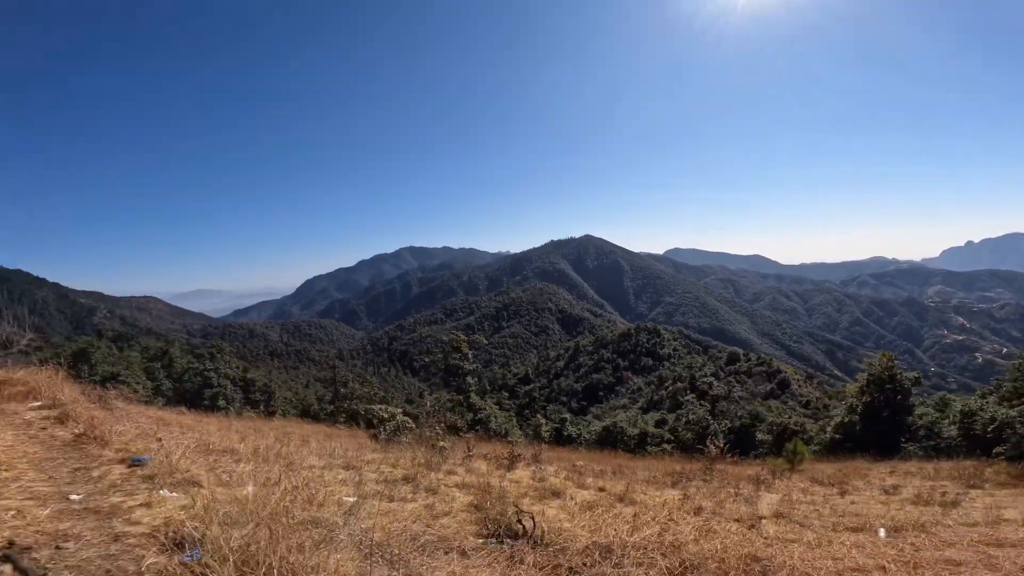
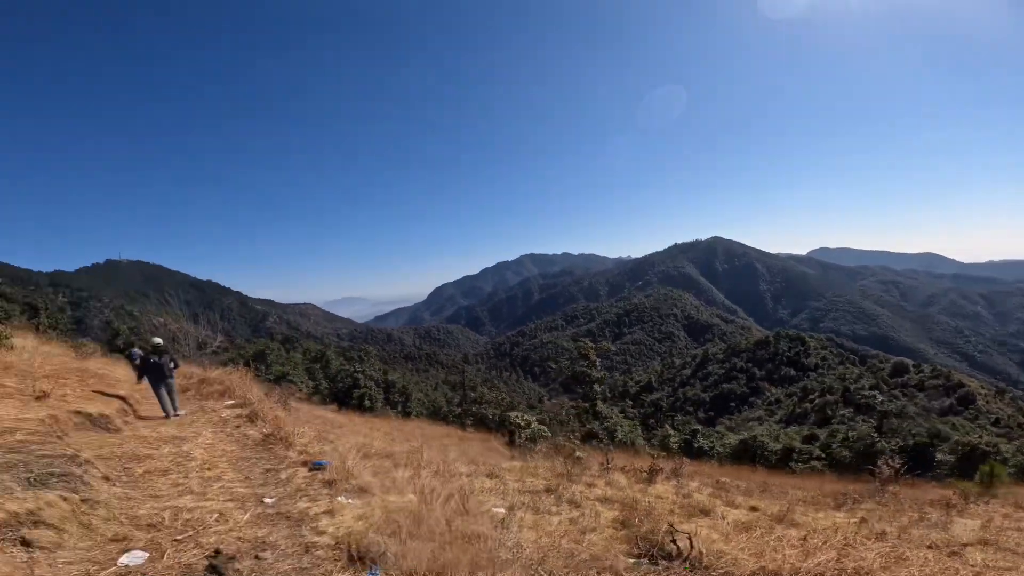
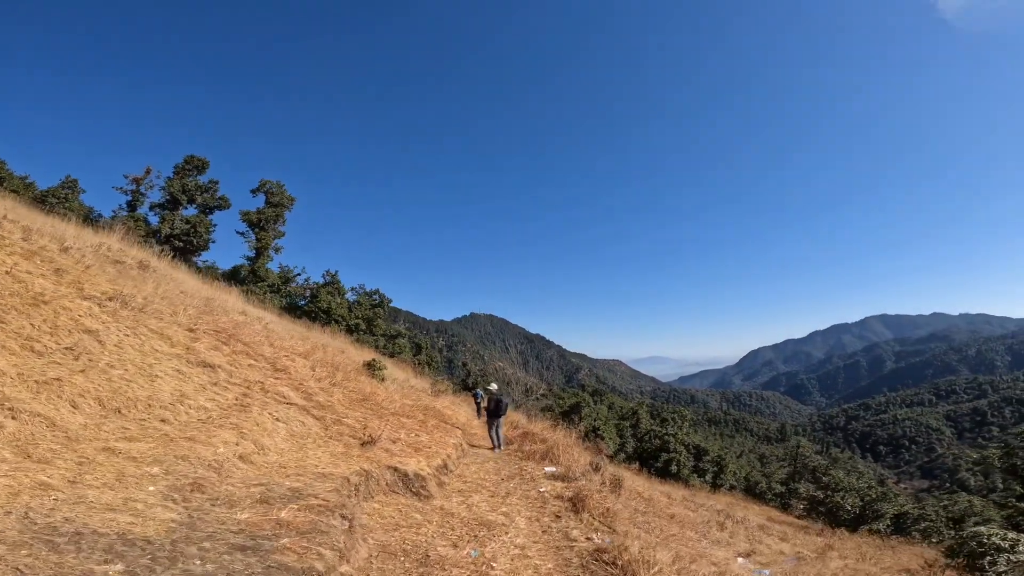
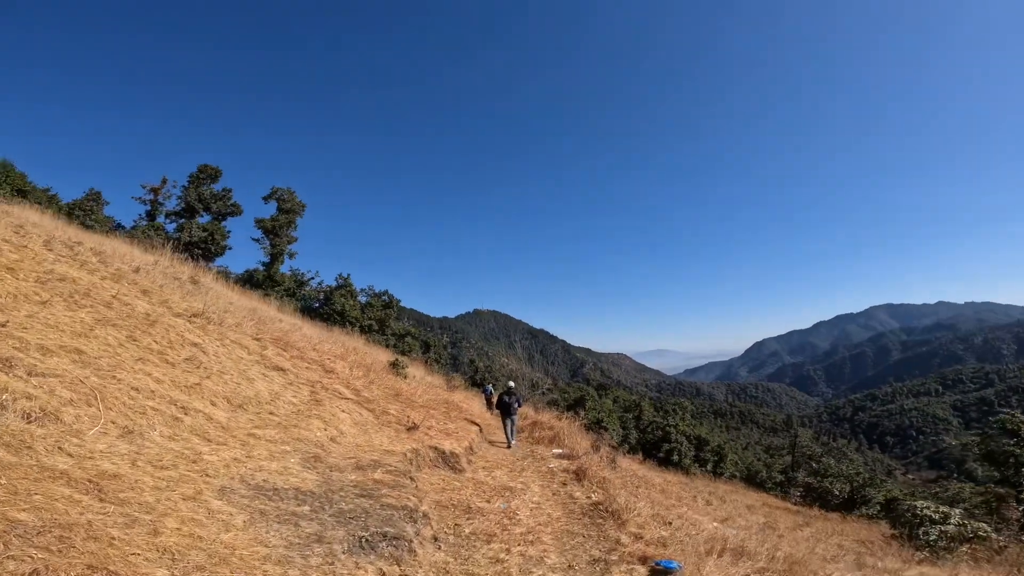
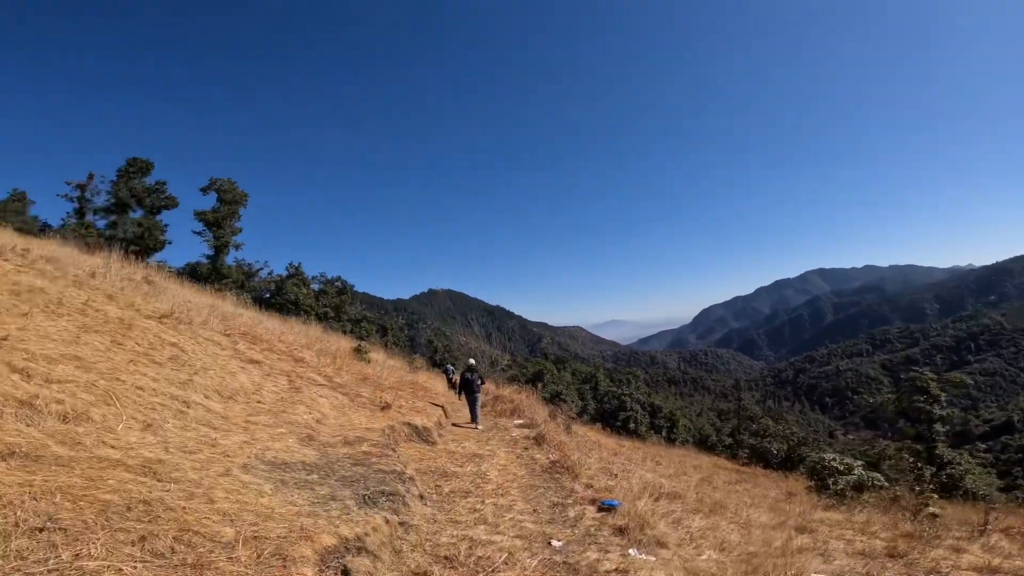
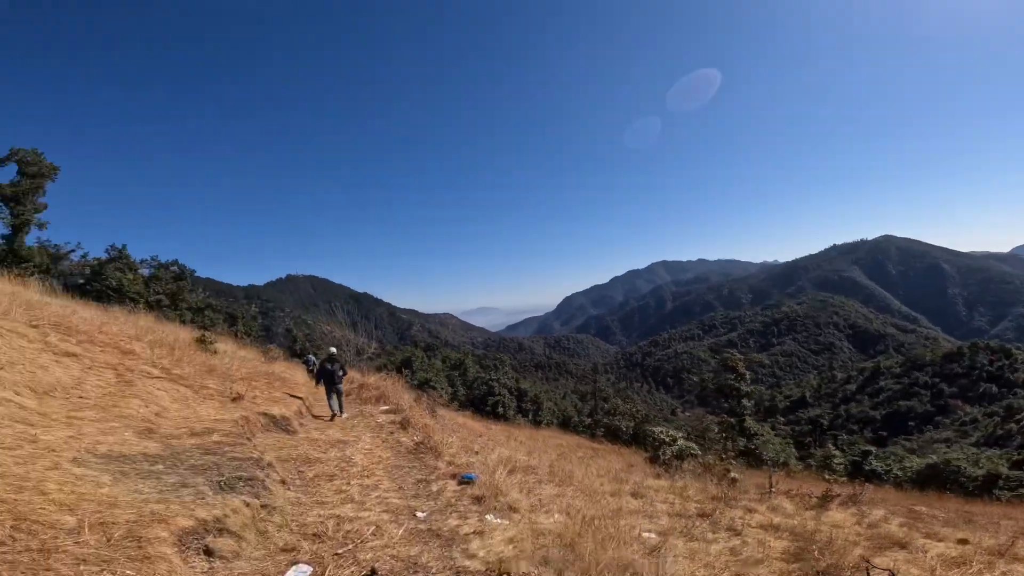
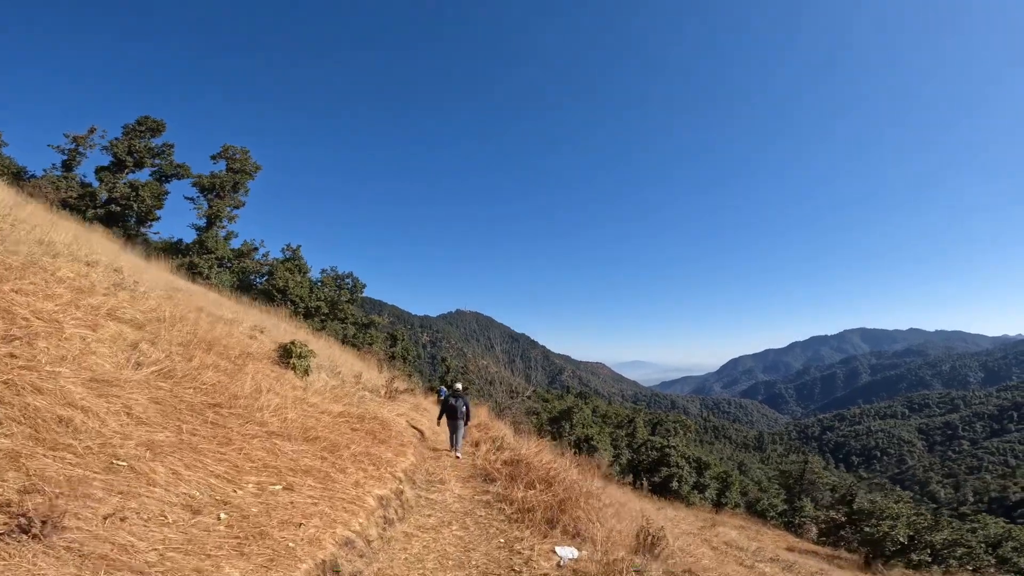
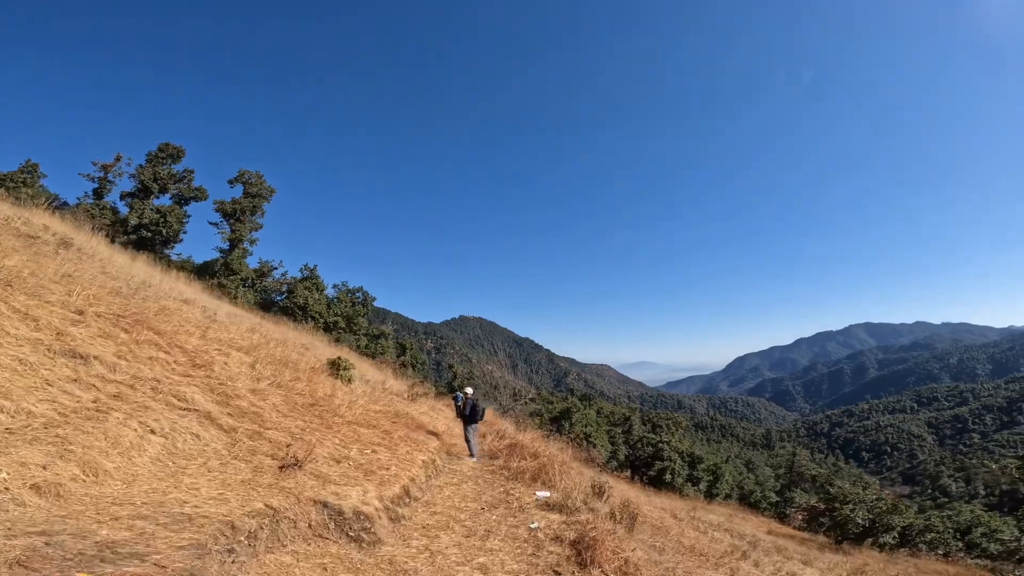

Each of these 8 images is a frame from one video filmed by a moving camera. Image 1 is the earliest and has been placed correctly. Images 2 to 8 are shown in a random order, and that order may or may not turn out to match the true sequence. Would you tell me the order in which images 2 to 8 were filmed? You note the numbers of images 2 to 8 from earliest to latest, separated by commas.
2, 6, 5, 4, 3, 8, 7
